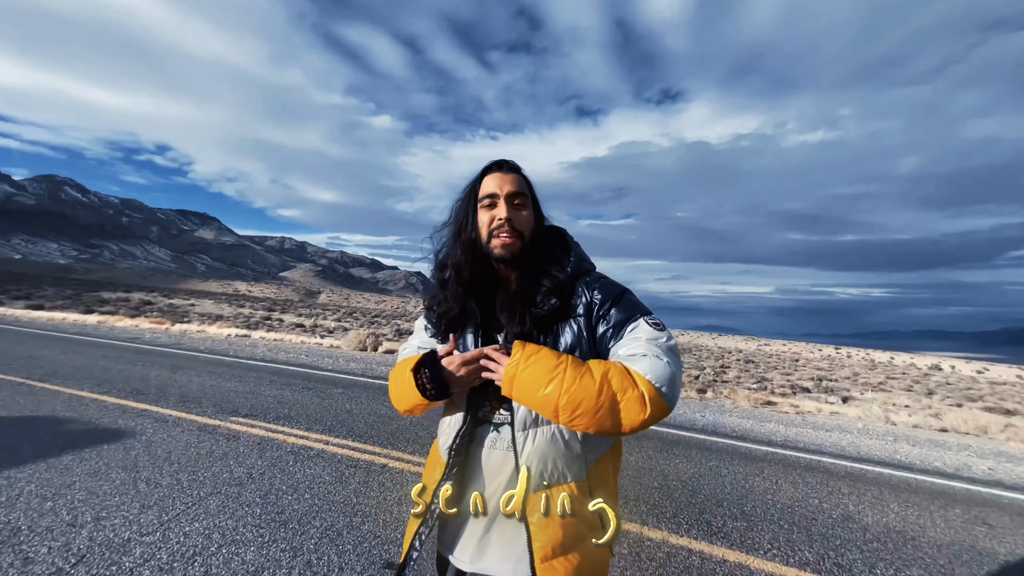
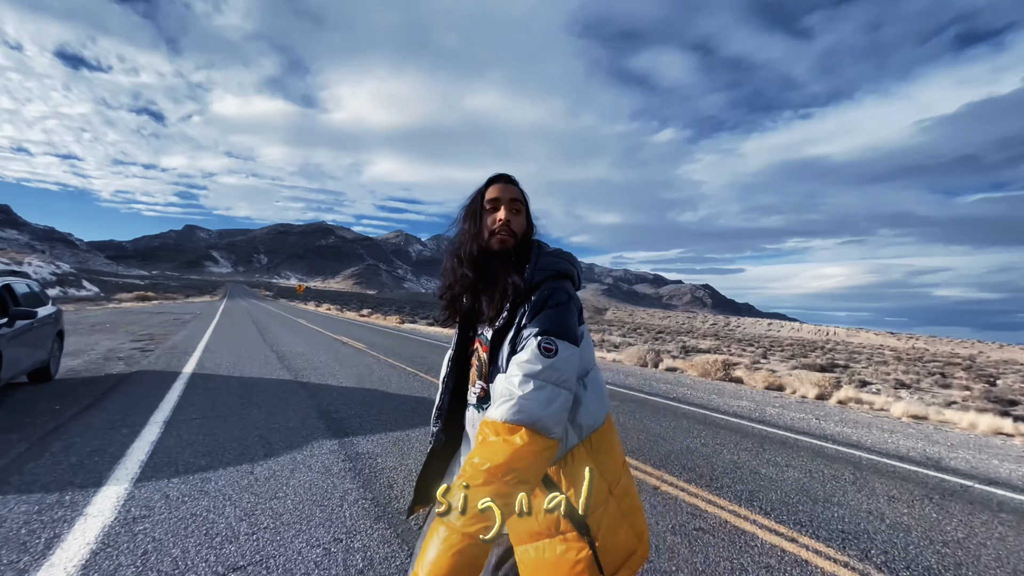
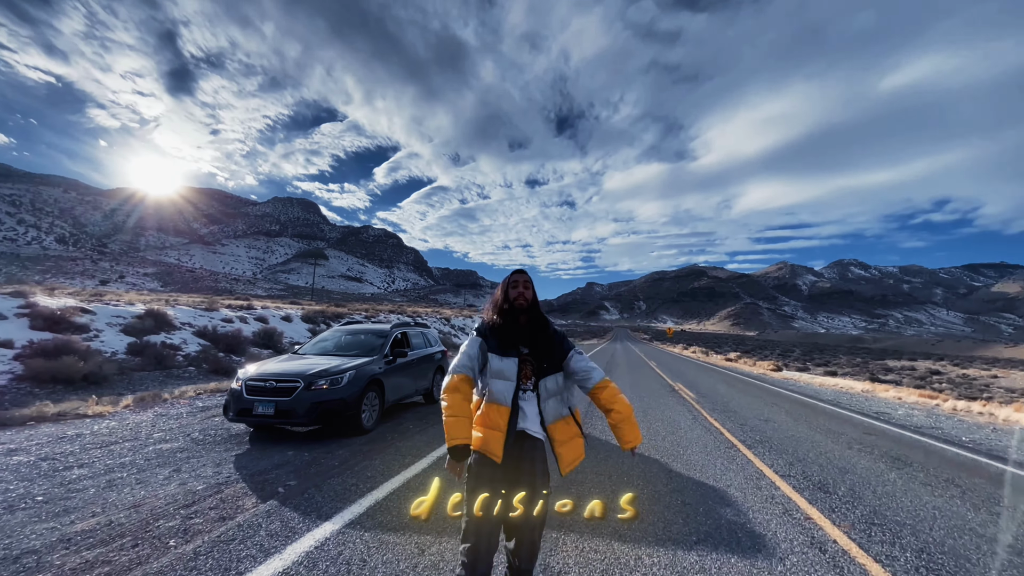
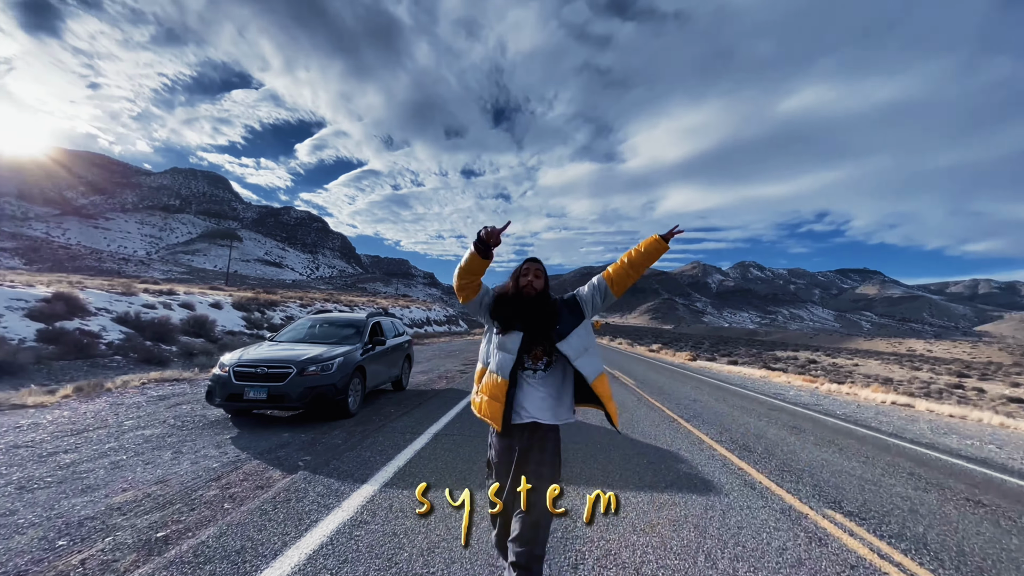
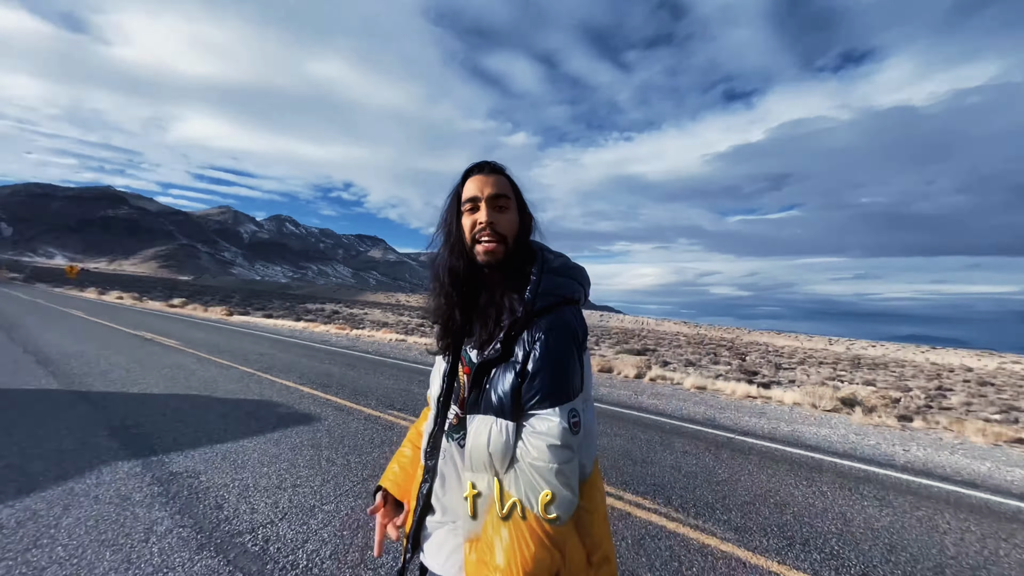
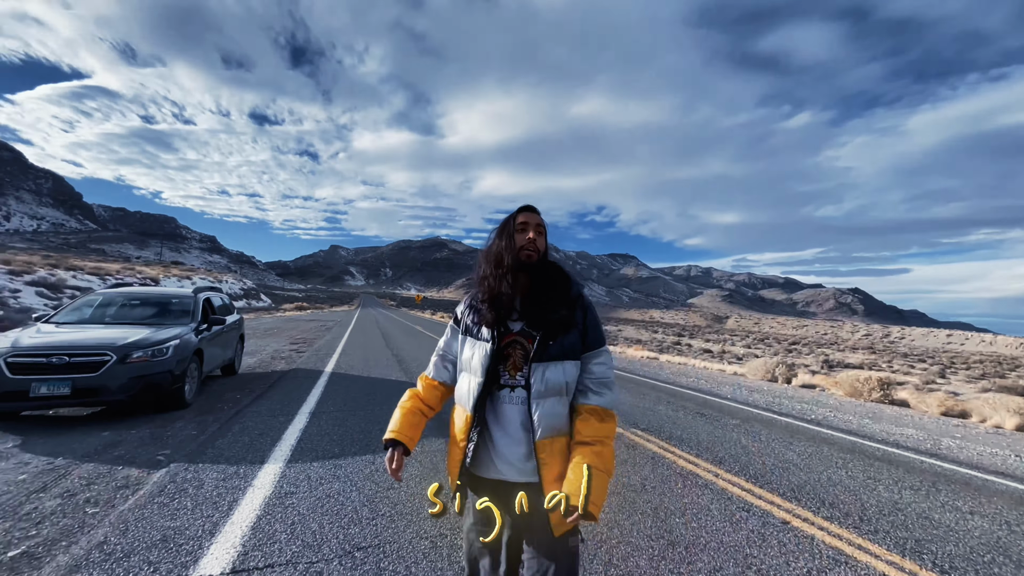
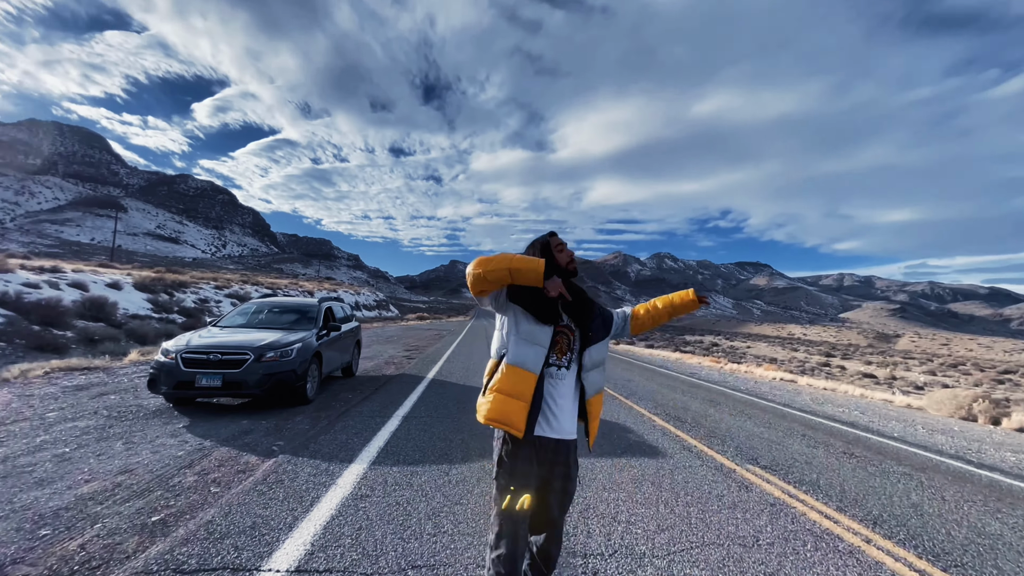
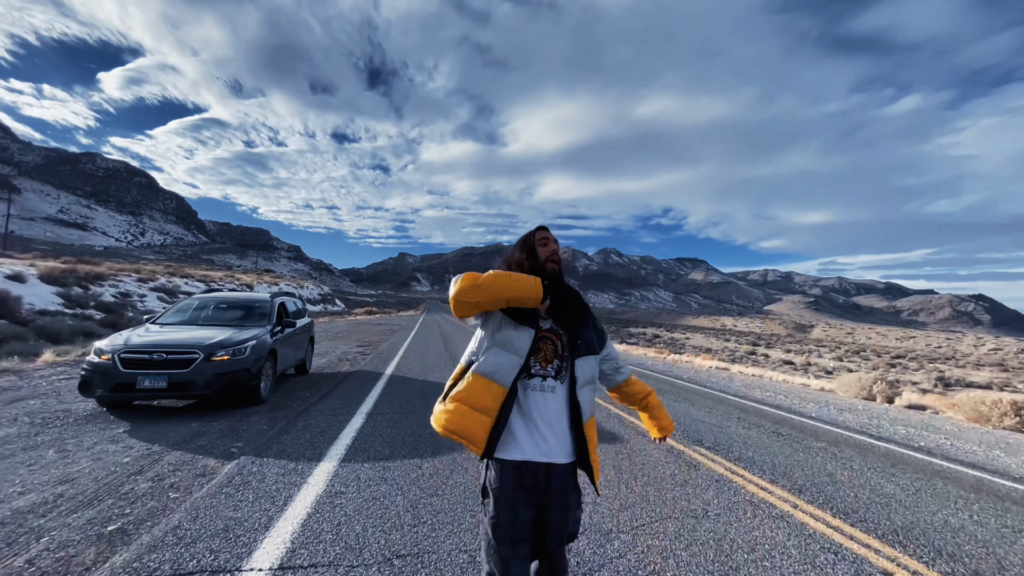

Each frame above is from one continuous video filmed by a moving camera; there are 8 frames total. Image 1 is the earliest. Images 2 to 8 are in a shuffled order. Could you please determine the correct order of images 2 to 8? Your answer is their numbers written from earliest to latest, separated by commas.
5, 2, 6, 8, 7, 4, 3
